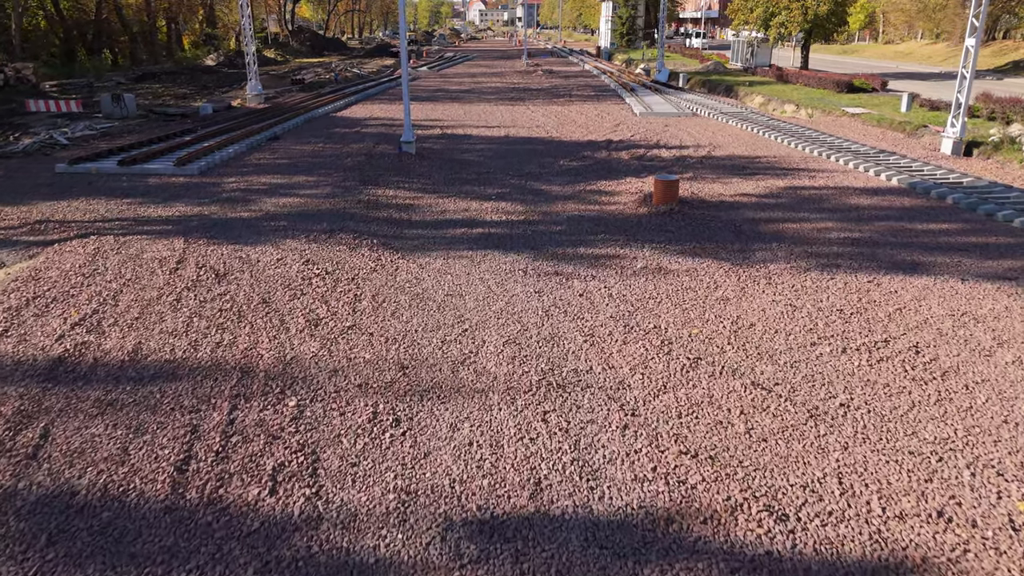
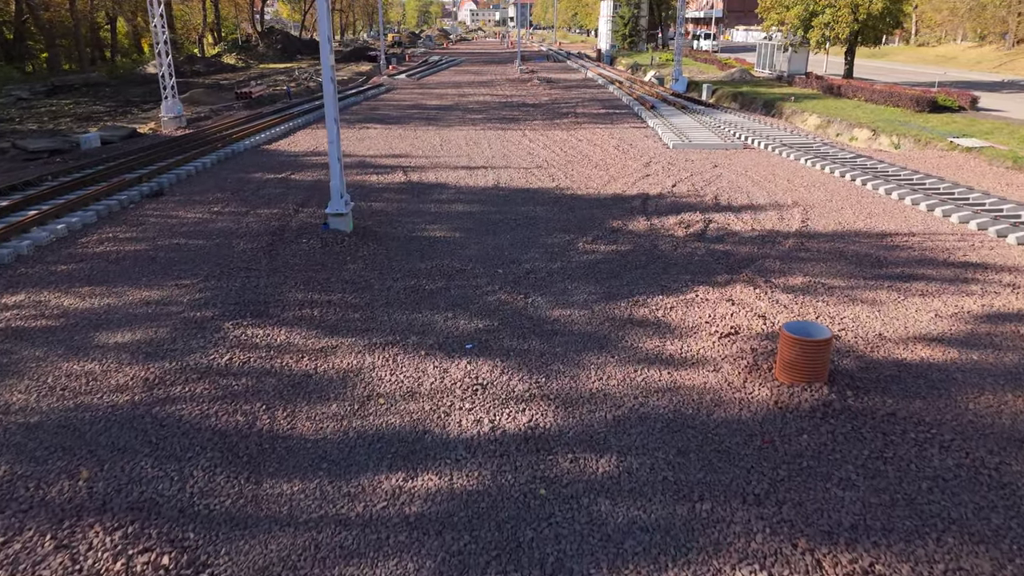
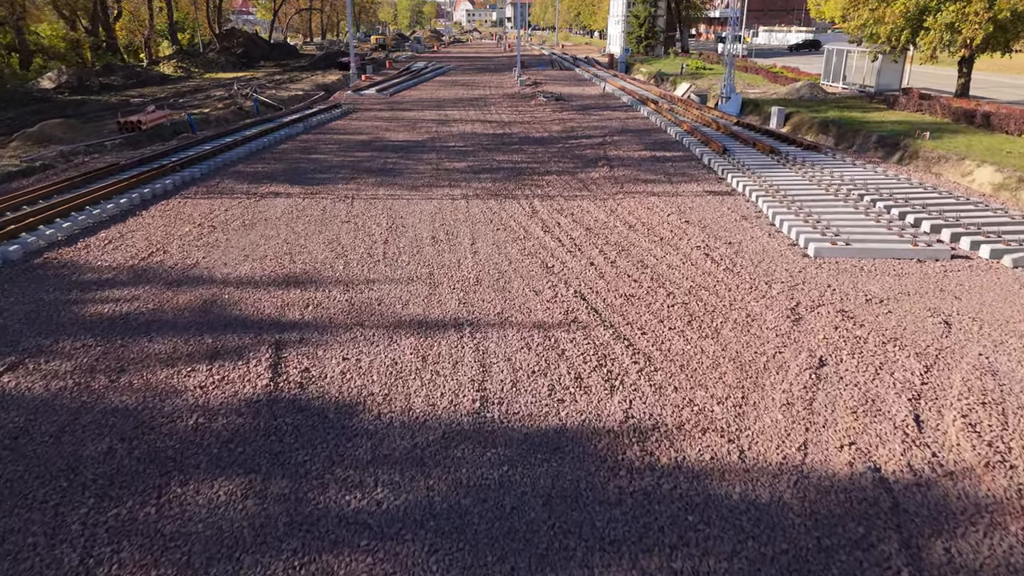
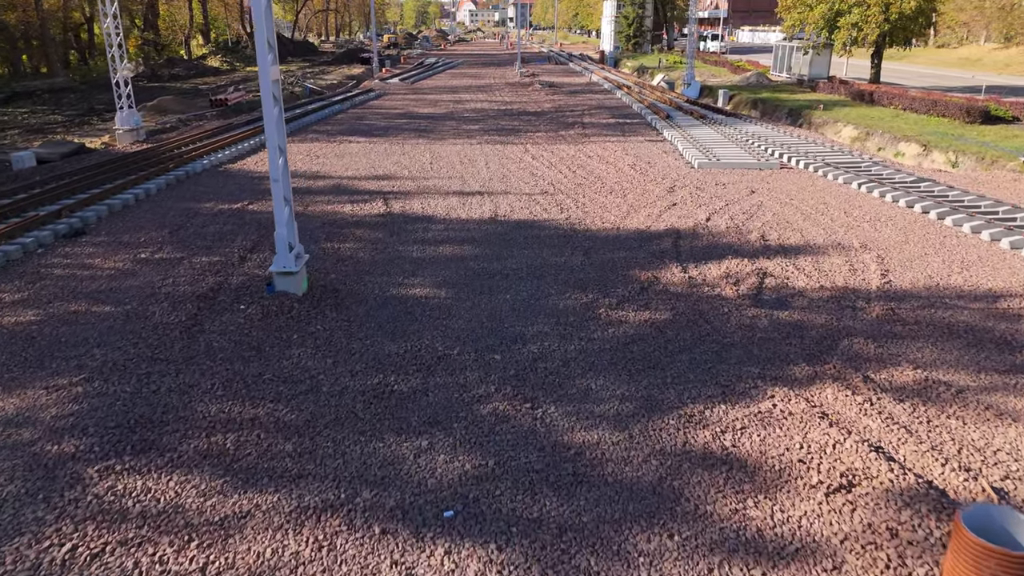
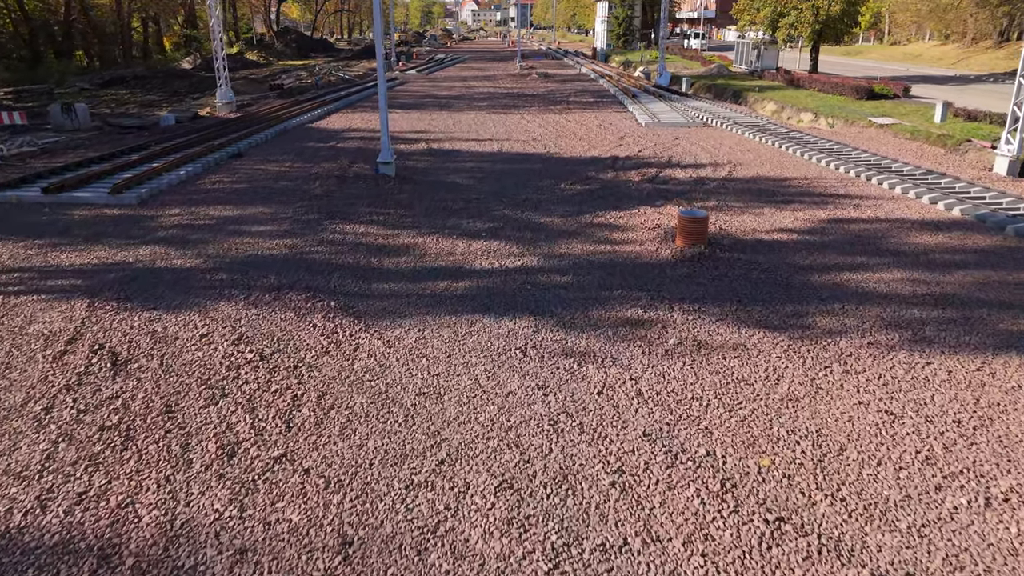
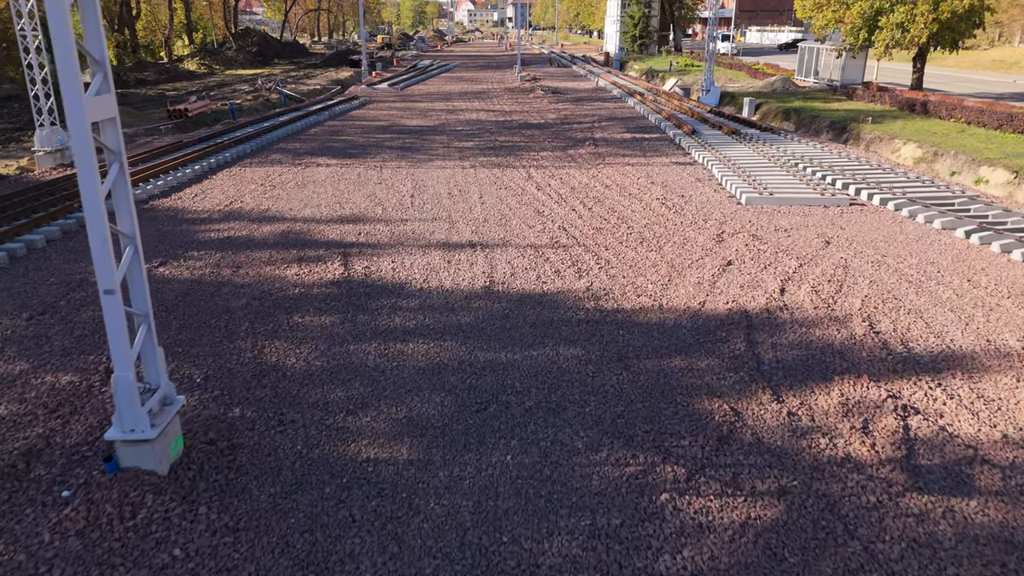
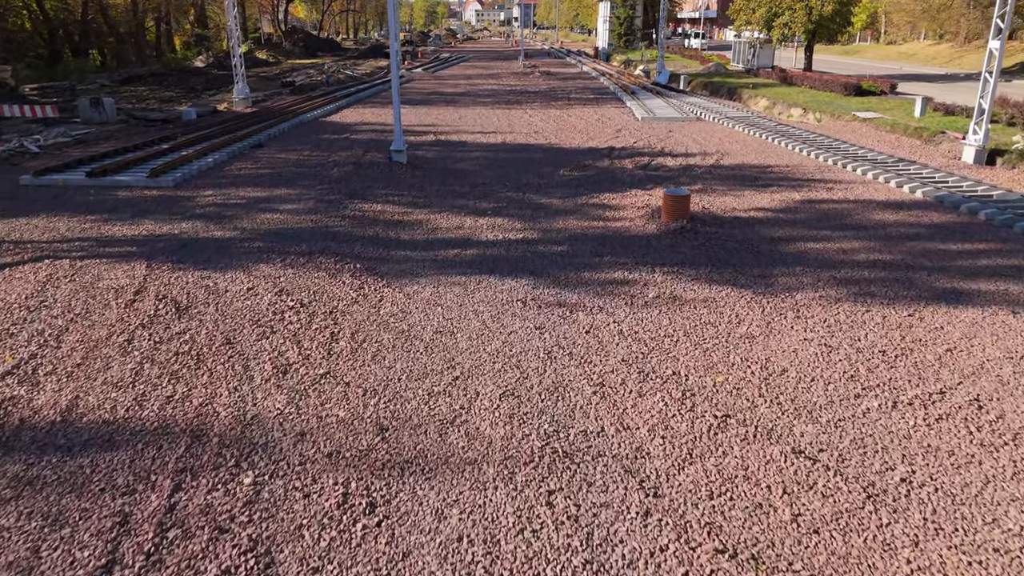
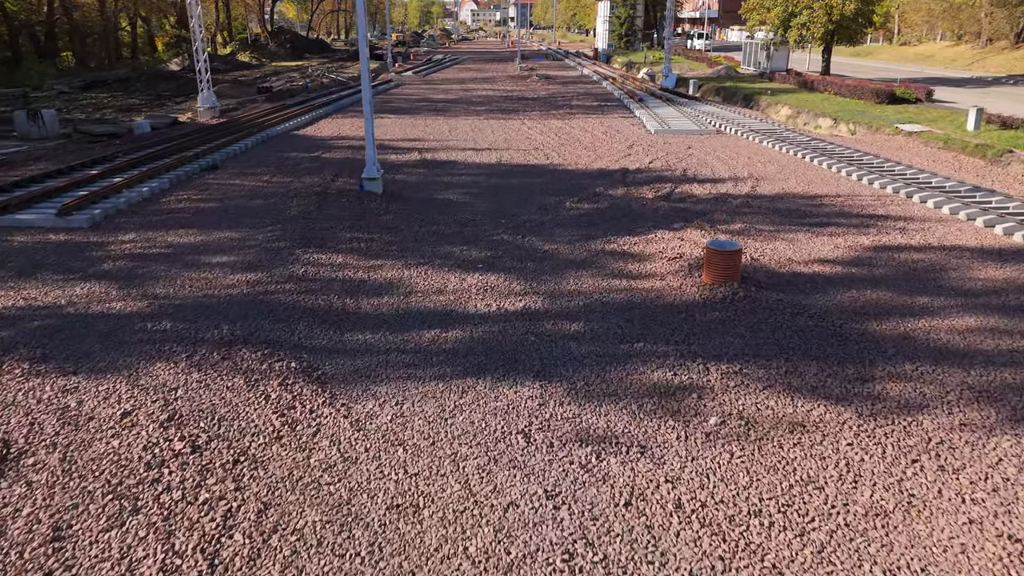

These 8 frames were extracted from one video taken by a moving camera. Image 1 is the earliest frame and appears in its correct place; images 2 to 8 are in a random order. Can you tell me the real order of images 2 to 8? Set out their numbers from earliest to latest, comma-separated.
7, 5, 8, 2, 4, 6, 3
